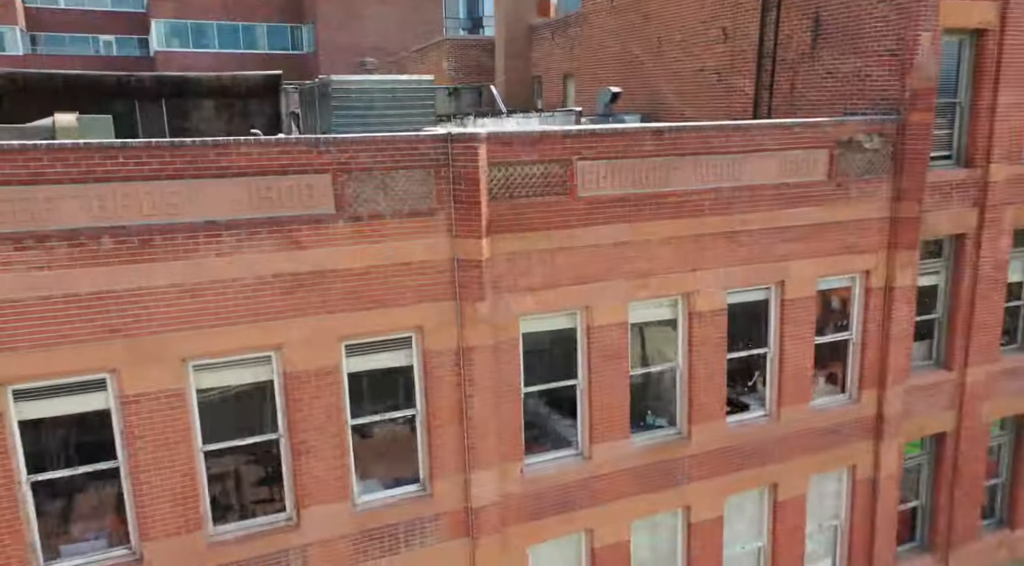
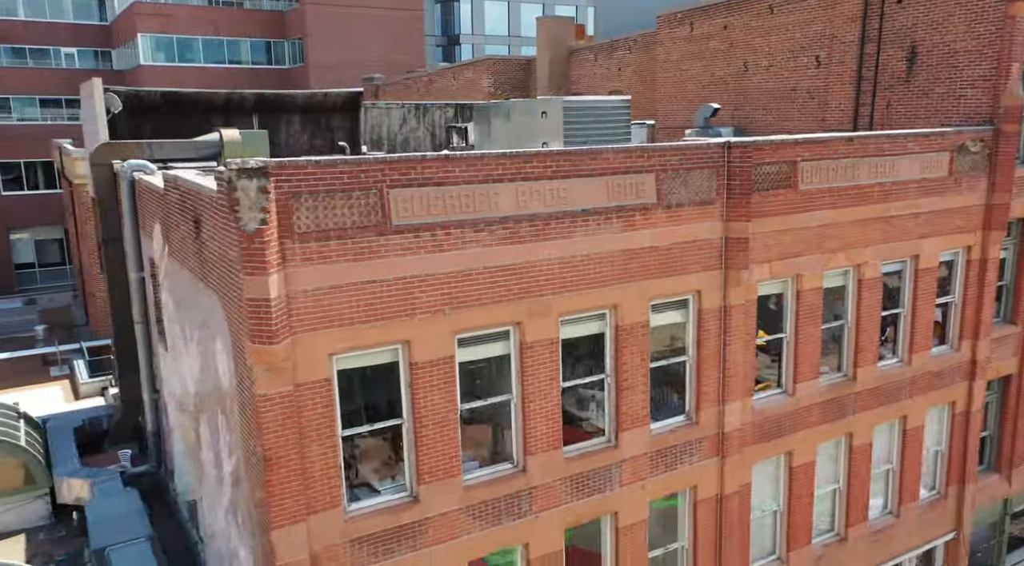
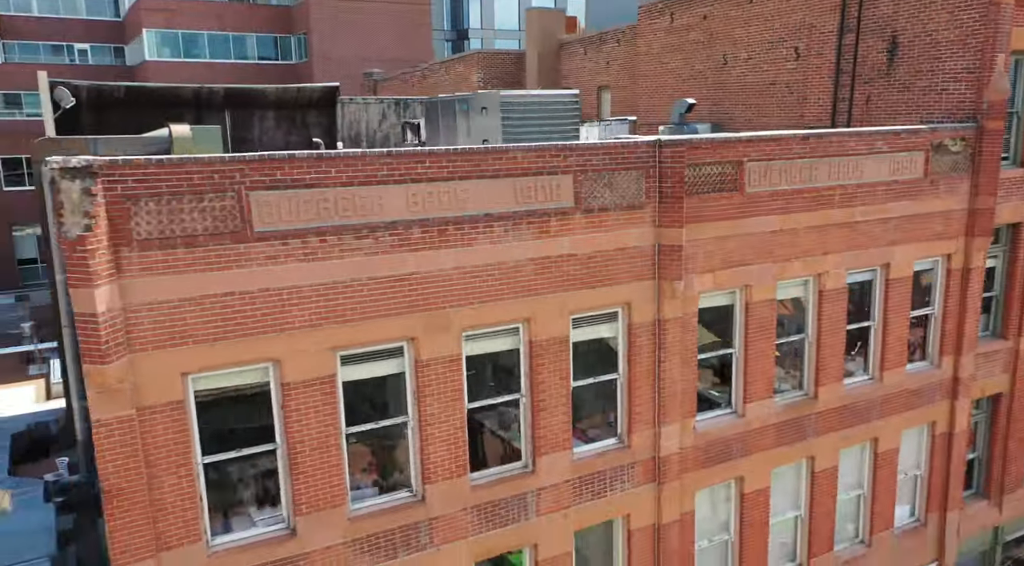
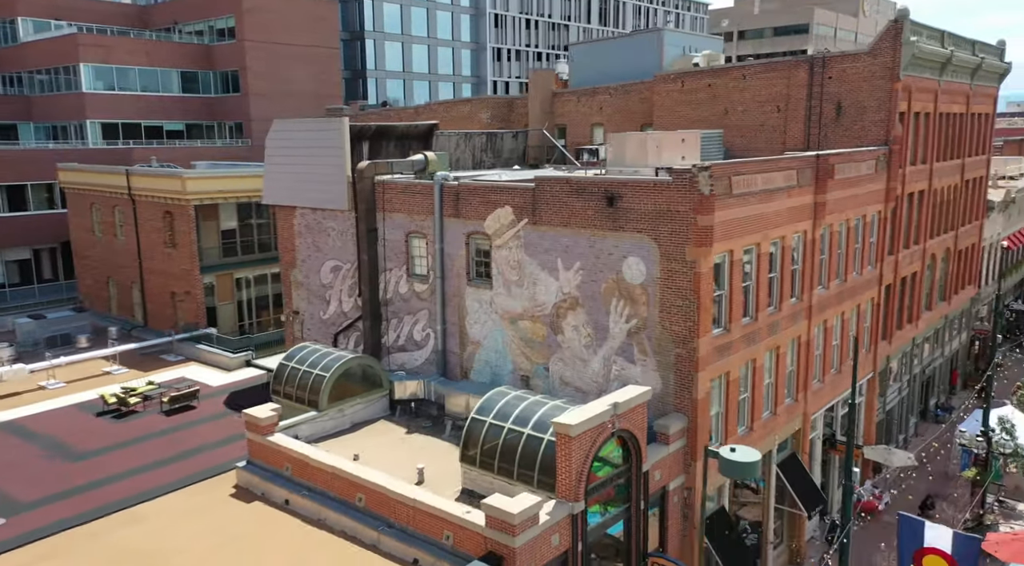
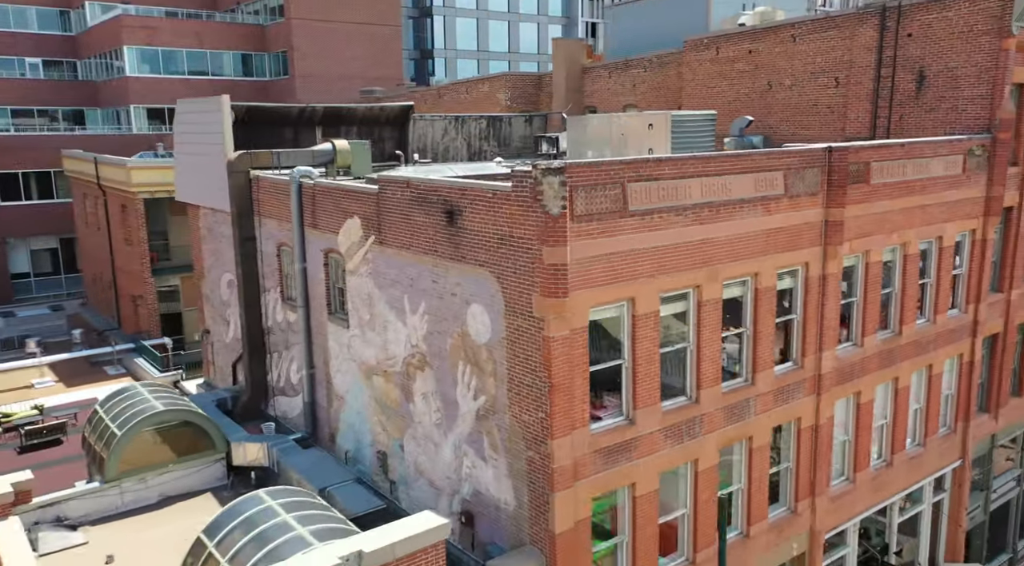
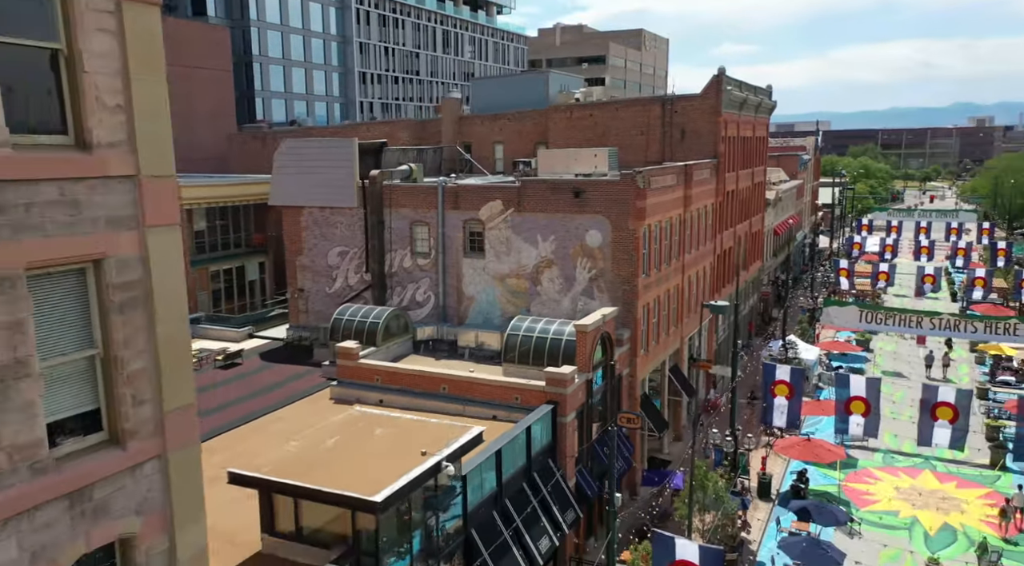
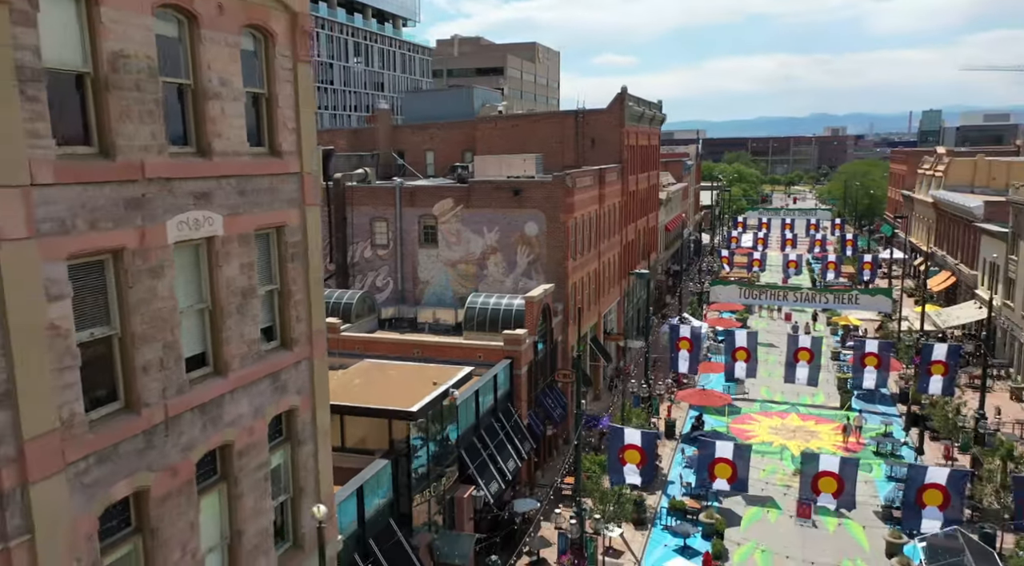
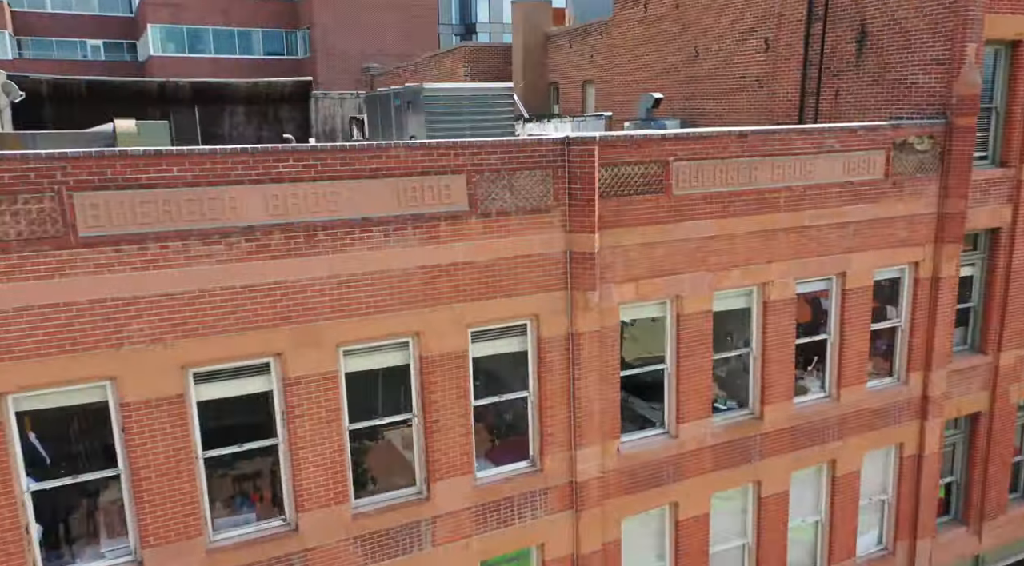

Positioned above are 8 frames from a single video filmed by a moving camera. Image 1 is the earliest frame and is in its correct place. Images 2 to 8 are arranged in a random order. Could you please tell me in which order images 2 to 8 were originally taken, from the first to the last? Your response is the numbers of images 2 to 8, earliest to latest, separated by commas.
8, 3, 2, 5, 4, 6, 7
